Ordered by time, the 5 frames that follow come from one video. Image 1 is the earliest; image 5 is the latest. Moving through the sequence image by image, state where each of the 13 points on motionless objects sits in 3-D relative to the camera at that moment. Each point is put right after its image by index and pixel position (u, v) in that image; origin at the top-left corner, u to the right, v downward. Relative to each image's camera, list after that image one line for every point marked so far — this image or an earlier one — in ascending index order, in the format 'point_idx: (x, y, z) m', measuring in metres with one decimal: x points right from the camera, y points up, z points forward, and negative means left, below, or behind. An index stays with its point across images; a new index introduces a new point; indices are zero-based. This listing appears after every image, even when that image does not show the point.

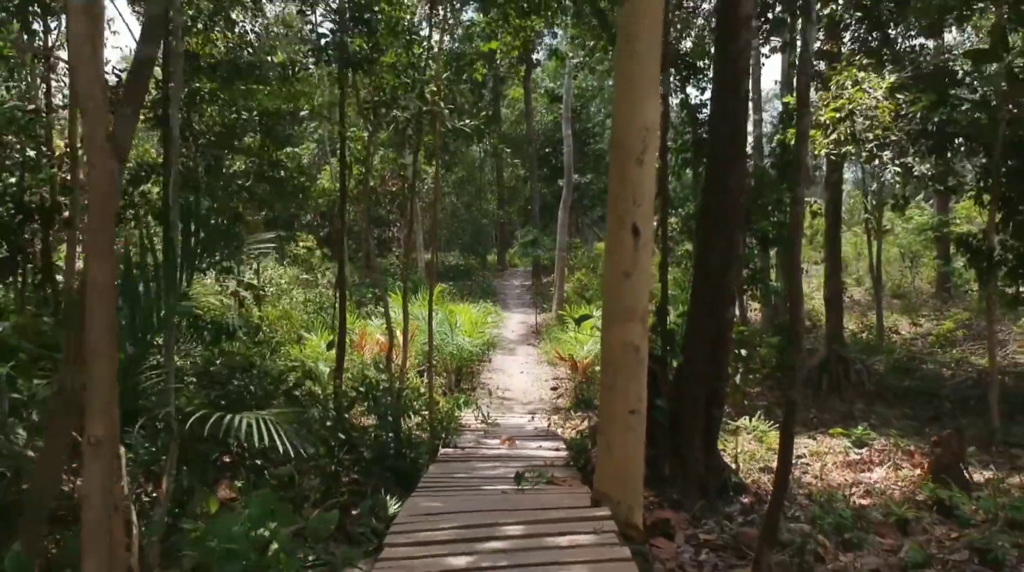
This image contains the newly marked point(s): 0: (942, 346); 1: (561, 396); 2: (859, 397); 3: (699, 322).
0: (+5.1, -0.7, +10.1) m
1: (+0.5, -1.0, +8.0) m
2: (+3.3, -1.0, +8.0) m
3: (+0.9, -0.2, +4.3) m
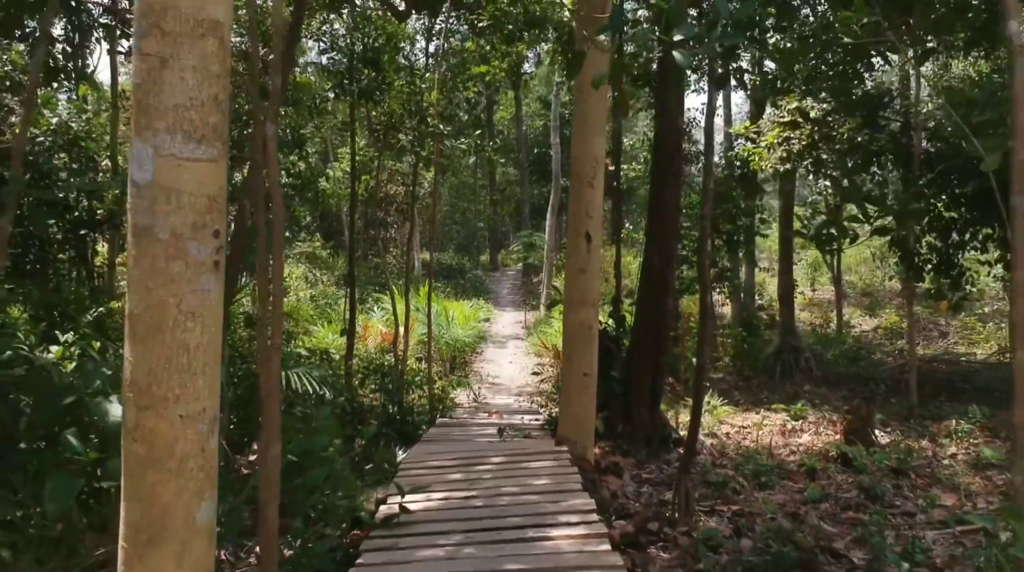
0: (+5.0, -0.7, +11.1) m
1: (+0.3, -1.0, +9.0) m
2: (+3.1, -1.0, +9.1) m
3: (+0.9, -0.2, +5.4) m
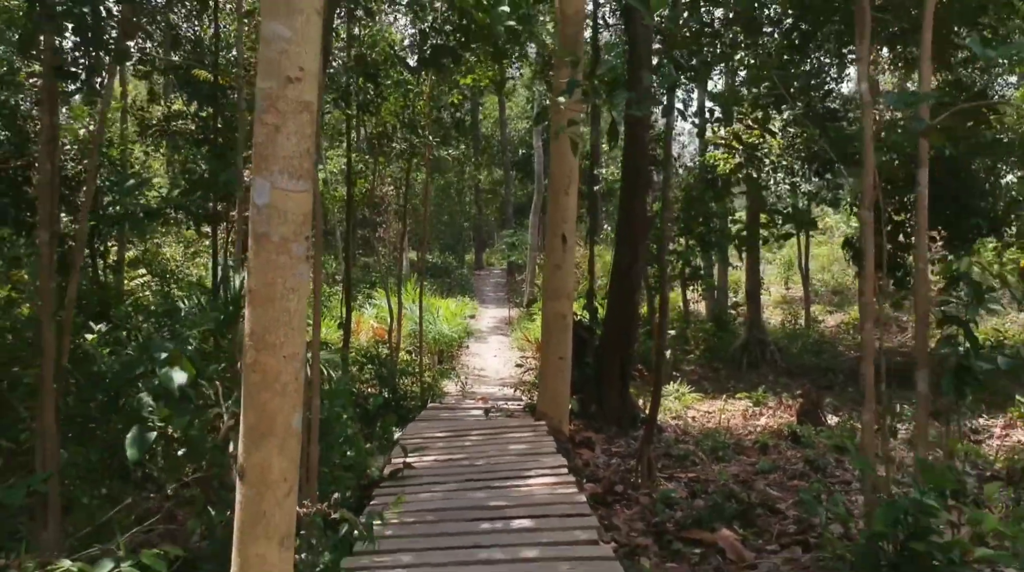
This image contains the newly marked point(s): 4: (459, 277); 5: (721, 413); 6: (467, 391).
0: (+4.8, -0.7, +11.8) m
1: (+0.2, -1.0, +9.6) m
2: (+3.0, -1.0, +9.7) m
3: (+0.7, -0.1, +6.0) m
4: (-1.1, +0.2, +17.3) m
5: (+1.8, -1.1, +7.2) m
6: (-0.4, -1.0, +8.3) m
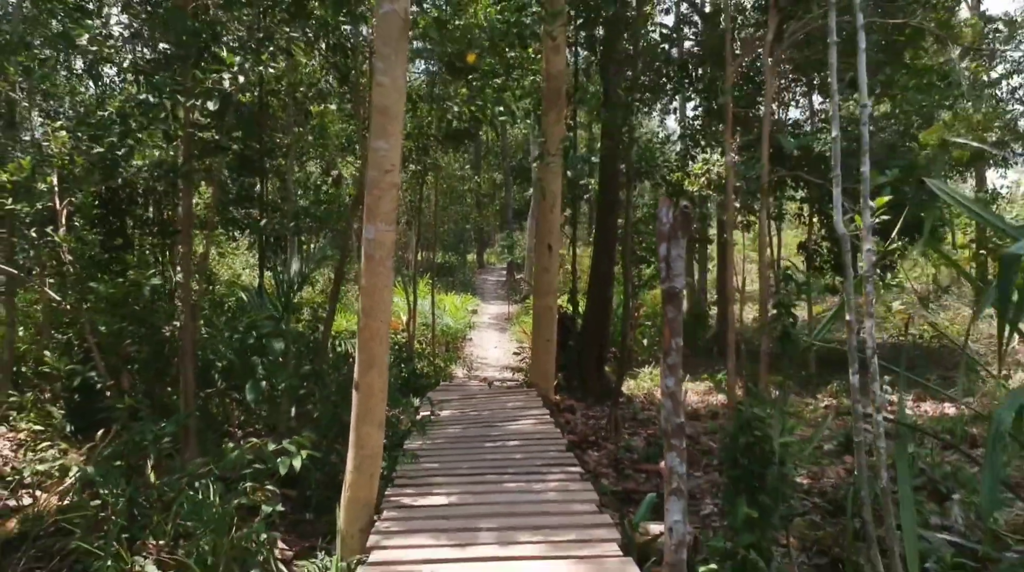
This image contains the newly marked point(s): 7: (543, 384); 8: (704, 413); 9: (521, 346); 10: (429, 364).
0: (+4.7, -0.6, +13.2) m
1: (+0.1, -0.9, +11.0) m
2: (+3.0, -0.9, +11.1) m
3: (+0.7, -0.1, +7.4) m
4: (-1.1, +0.2, +18.7) m
5: (+1.8, -1.1, +8.6) m
6: (-0.5, -1.0, +9.6) m
7: (+0.2, -0.7, +6.4) m
8: (+1.7, -1.1, +7.4) m
9: (+0.1, -0.9, +11.8) m
10: (-0.9, -0.9, +9.2) m
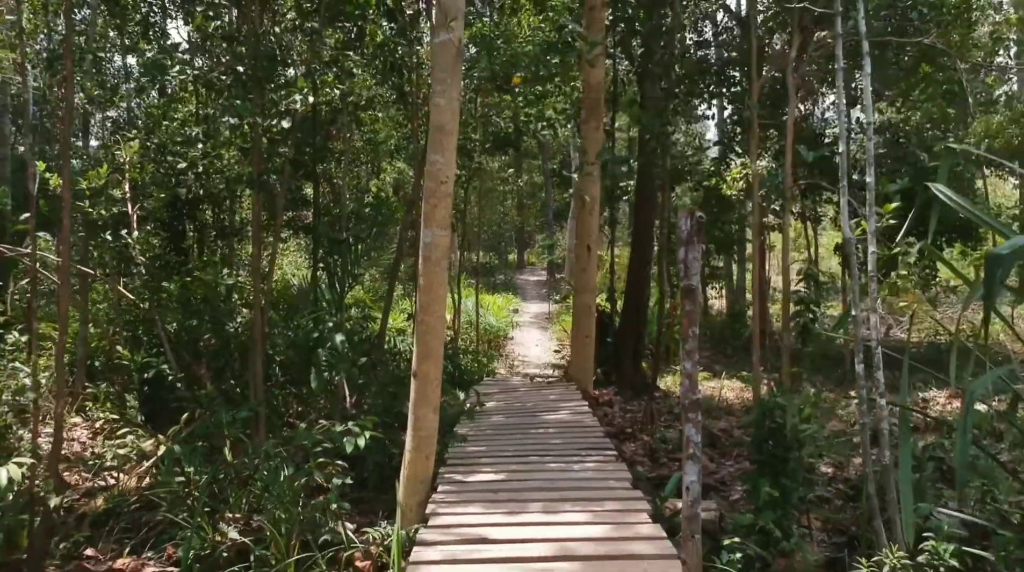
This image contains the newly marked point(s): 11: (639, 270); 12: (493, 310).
0: (+5.4, -0.6, +13.3) m
1: (+0.7, -0.9, +11.3) m
2: (+3.5, -0.9, +11.3) m
3: (+1.1, -0.1, +7.7) m
4: (-0.2, +0.2, +19.1) m
5: (+2.2, -1.1, +8.8) m
6: (0.0, -1.0, +10.0) m
7: (+0.6, -0.7, +6.8) m
8: (+2.1, -1.1, +7.7) m
9: (+0.7, -0.8, +12.2) m
10: (-0.4, -0.9, +9.6) m
11: (+1.2, +0.2, +7.6) m
12: (-0.3, -0.4, +13.4) m
